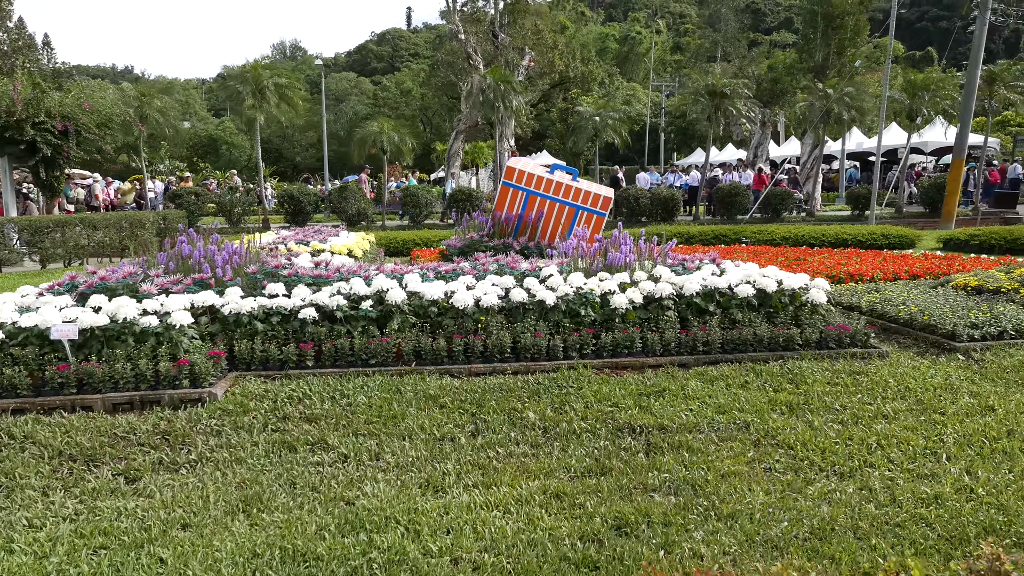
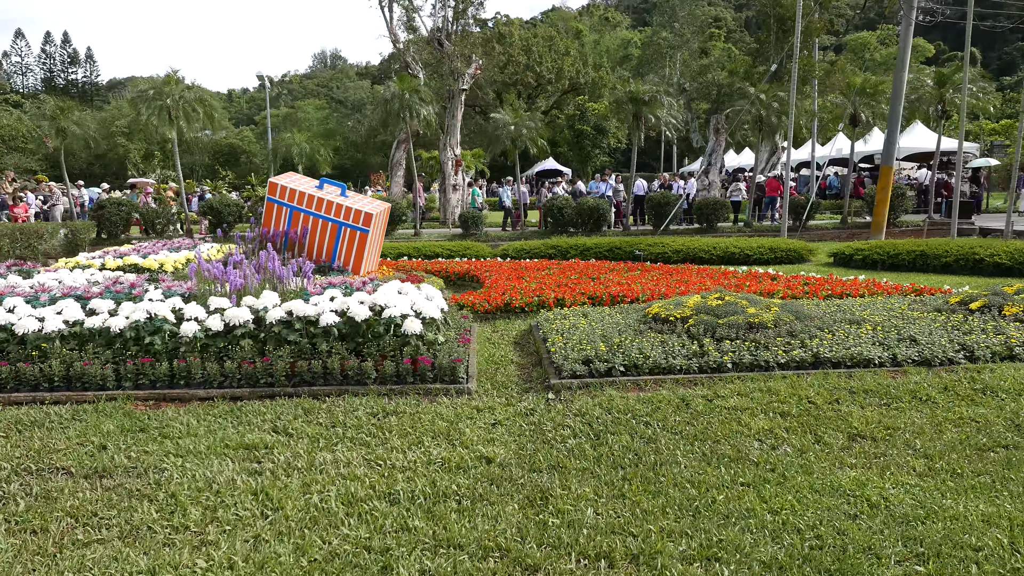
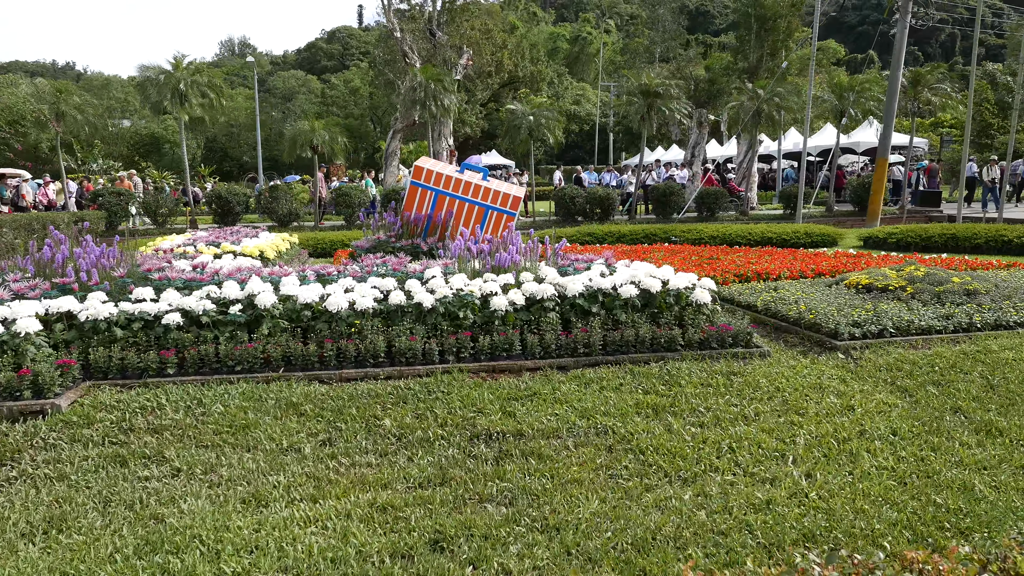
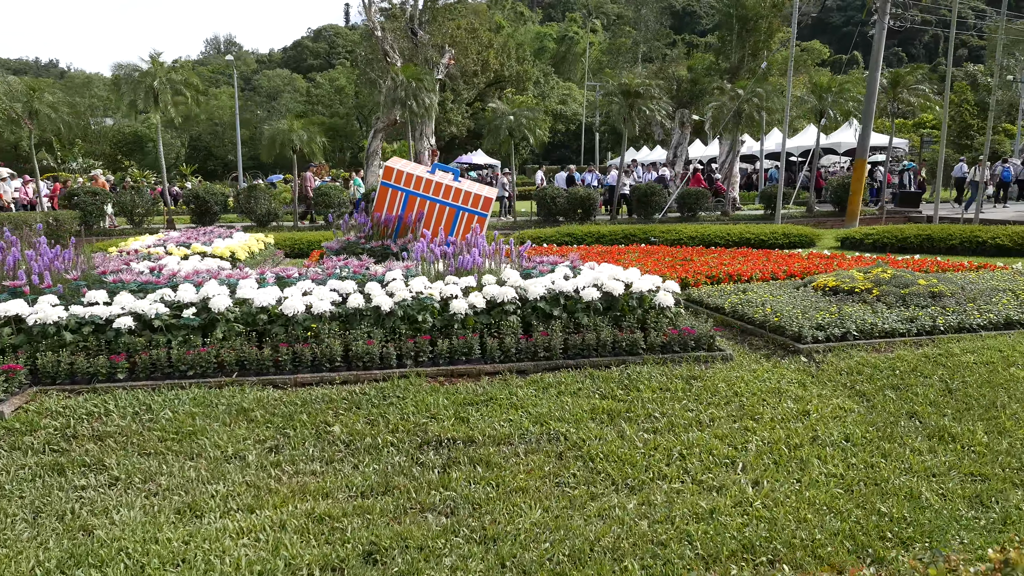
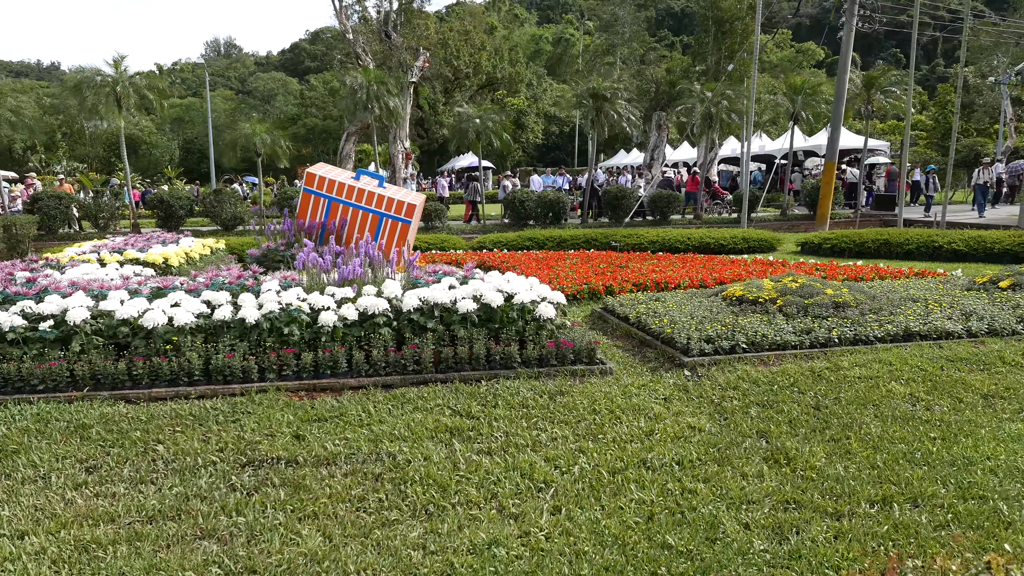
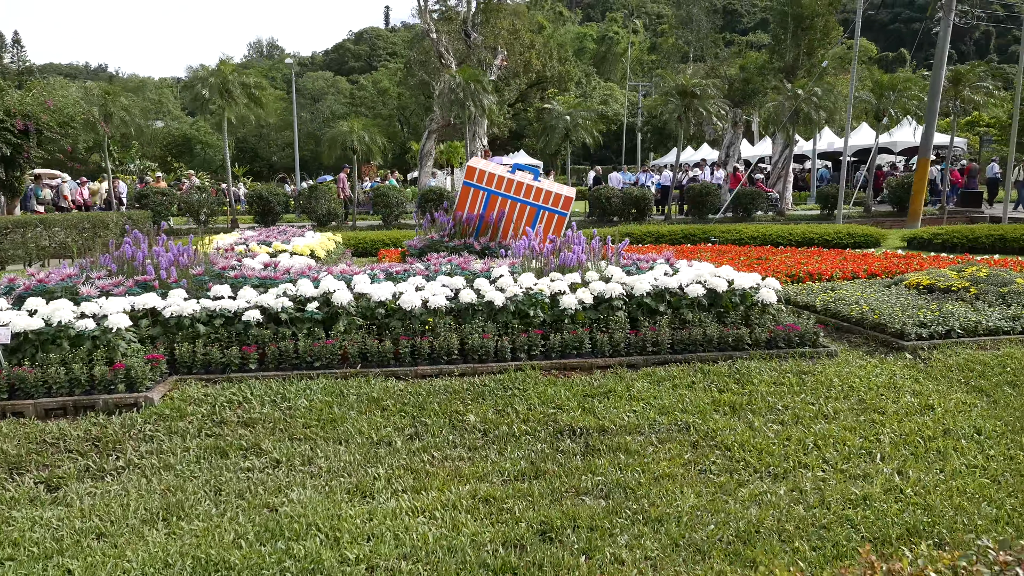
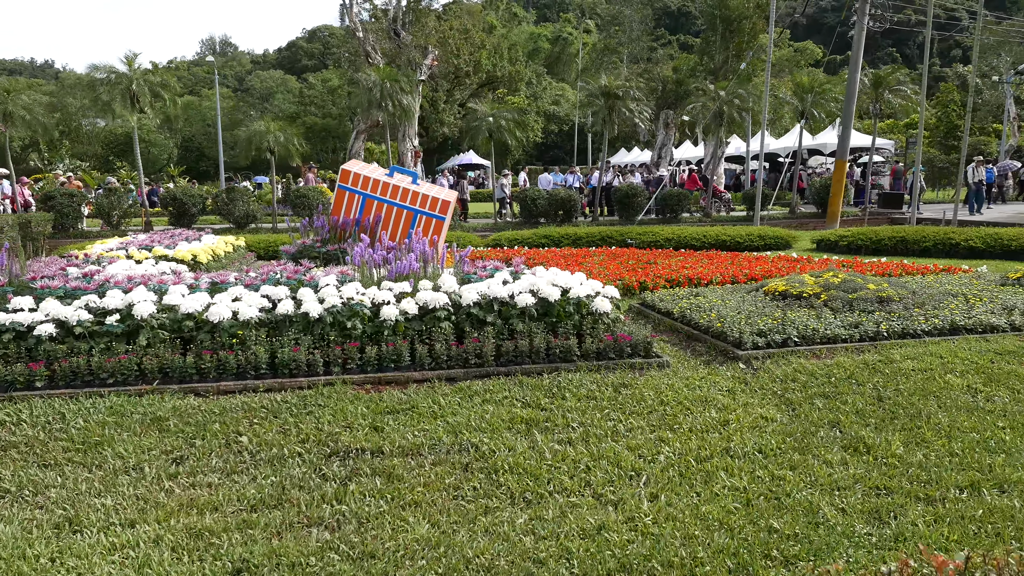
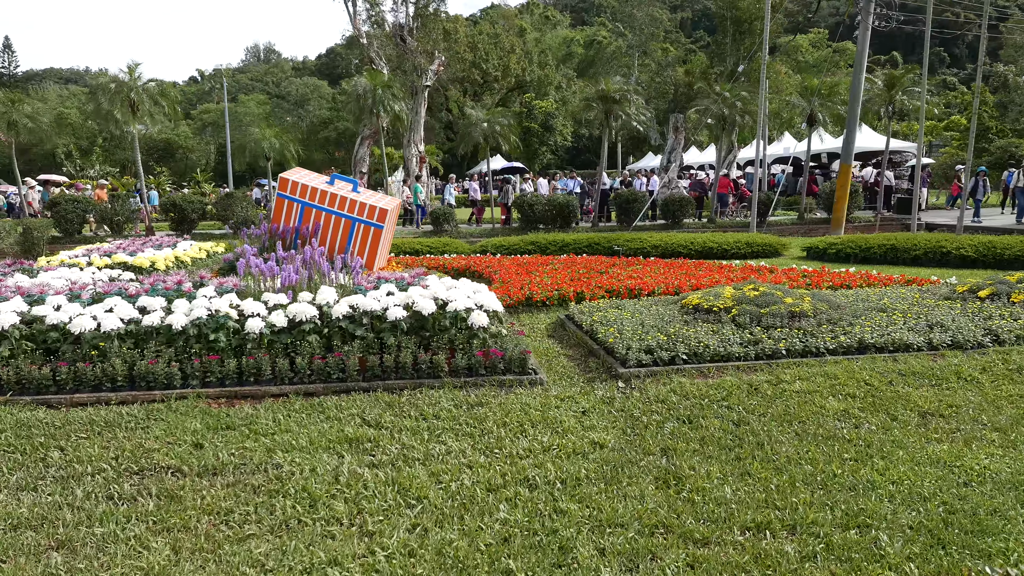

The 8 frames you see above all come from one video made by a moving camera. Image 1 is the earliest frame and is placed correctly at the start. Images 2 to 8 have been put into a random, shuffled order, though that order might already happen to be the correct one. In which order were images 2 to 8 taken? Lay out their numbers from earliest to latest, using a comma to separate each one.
6, 3, 4, 7, 5, 8, 2
